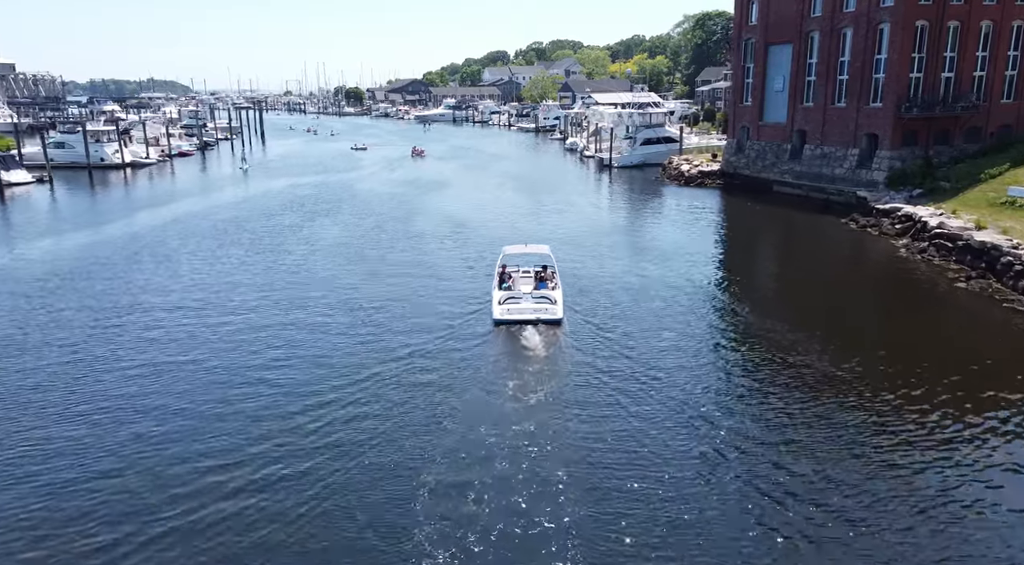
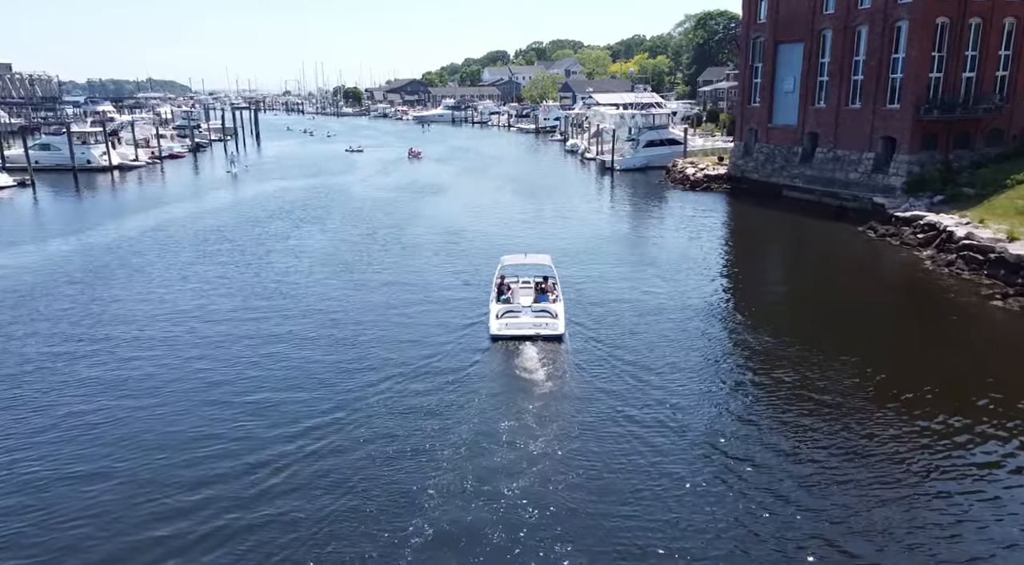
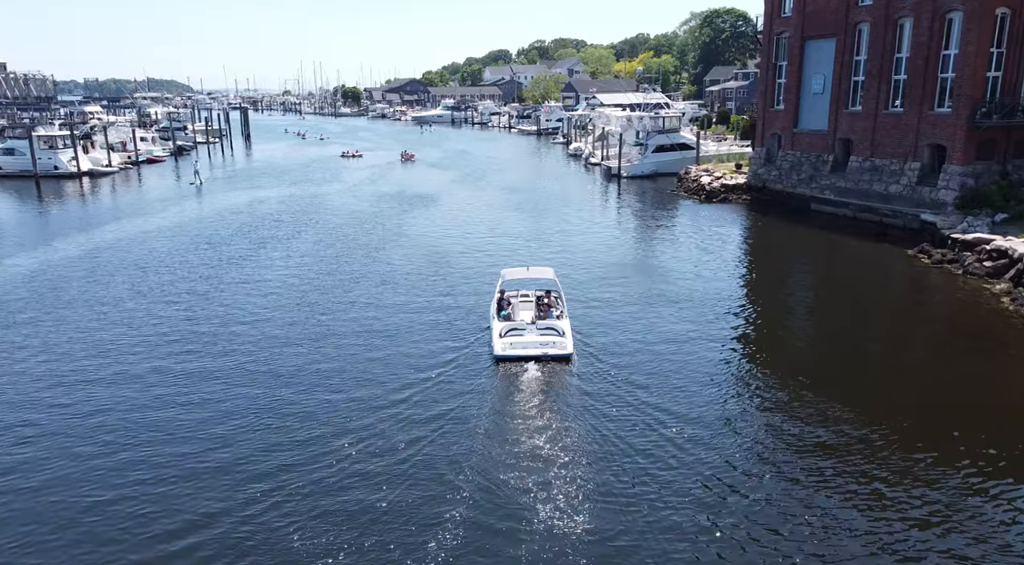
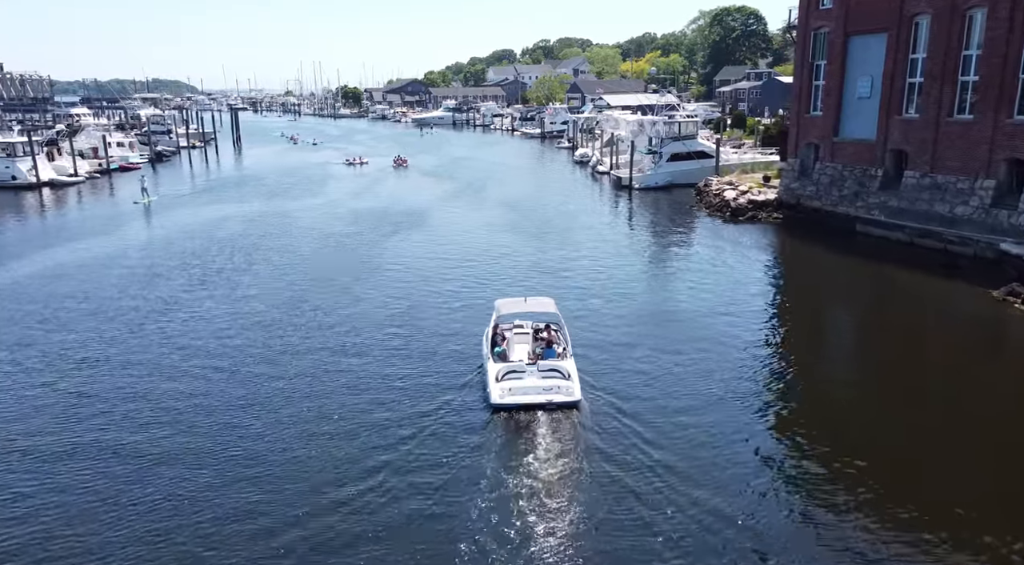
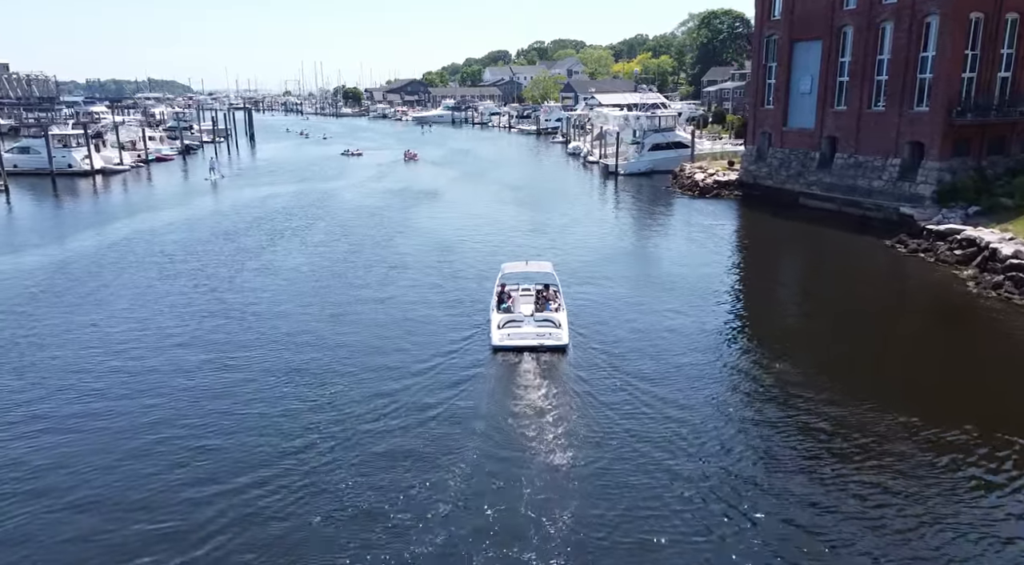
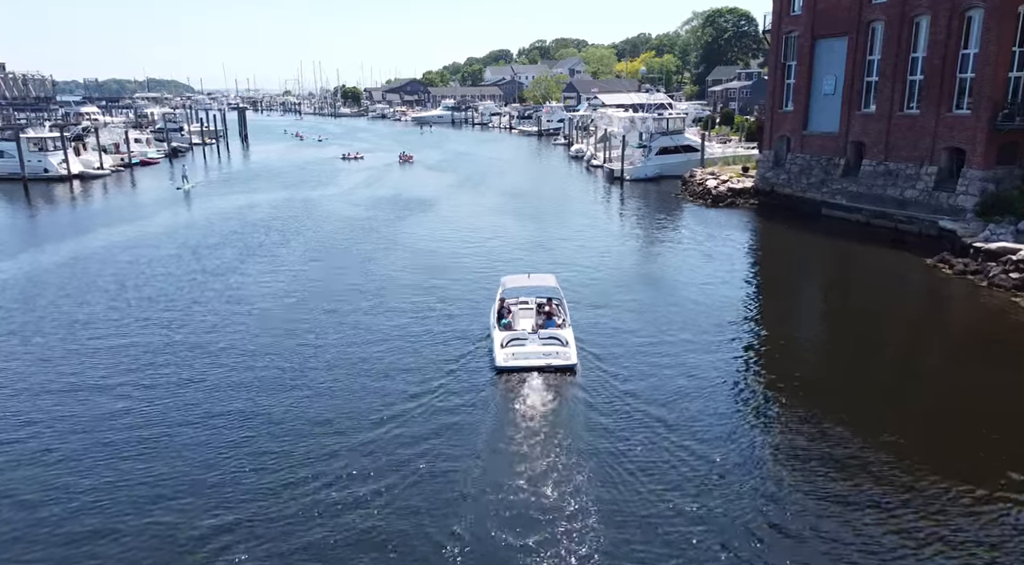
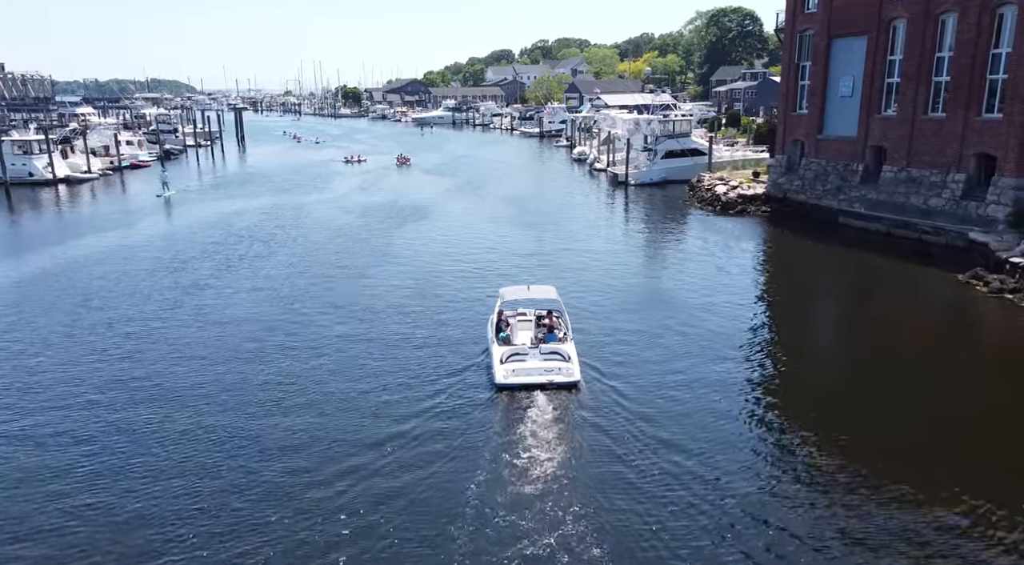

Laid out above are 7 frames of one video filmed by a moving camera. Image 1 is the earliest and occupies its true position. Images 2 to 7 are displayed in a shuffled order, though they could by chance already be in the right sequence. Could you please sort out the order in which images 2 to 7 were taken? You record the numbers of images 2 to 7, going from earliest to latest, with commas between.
2, 5, 3, 6, 7, 4
